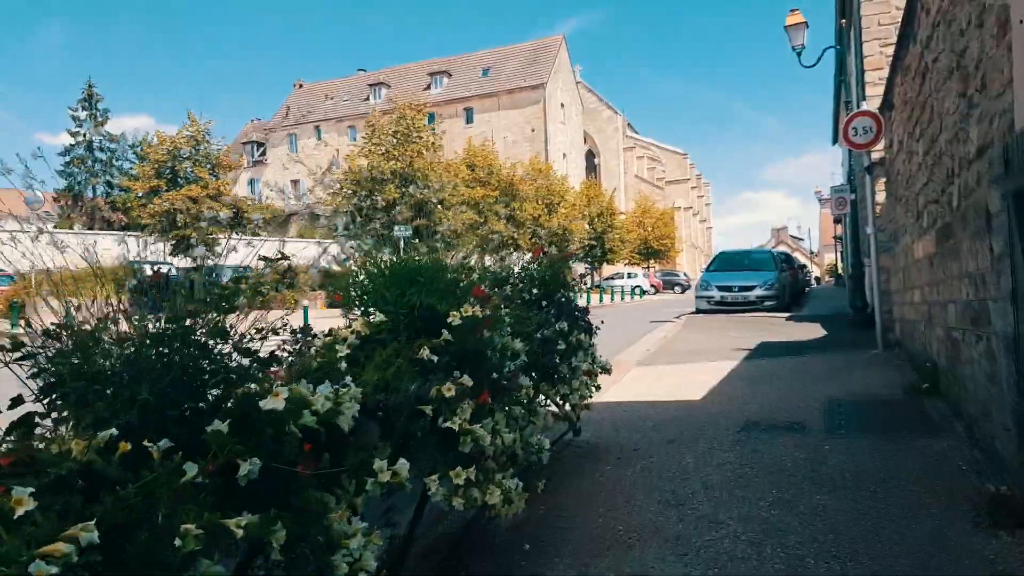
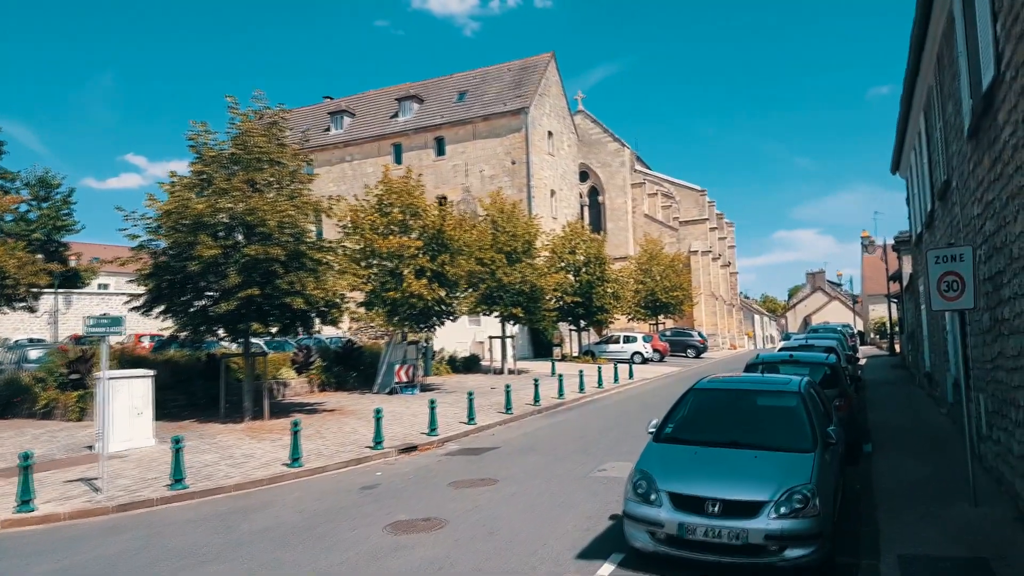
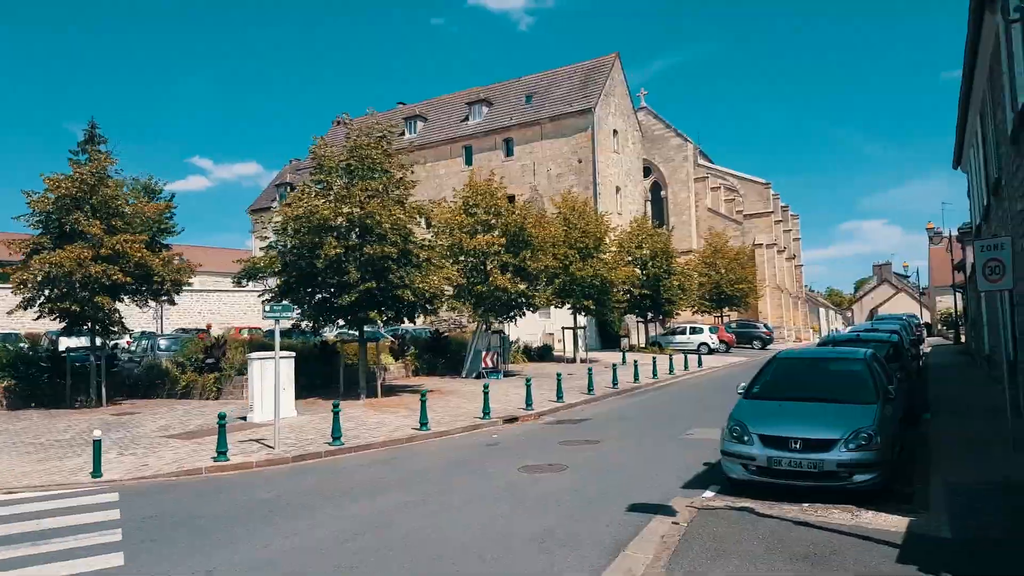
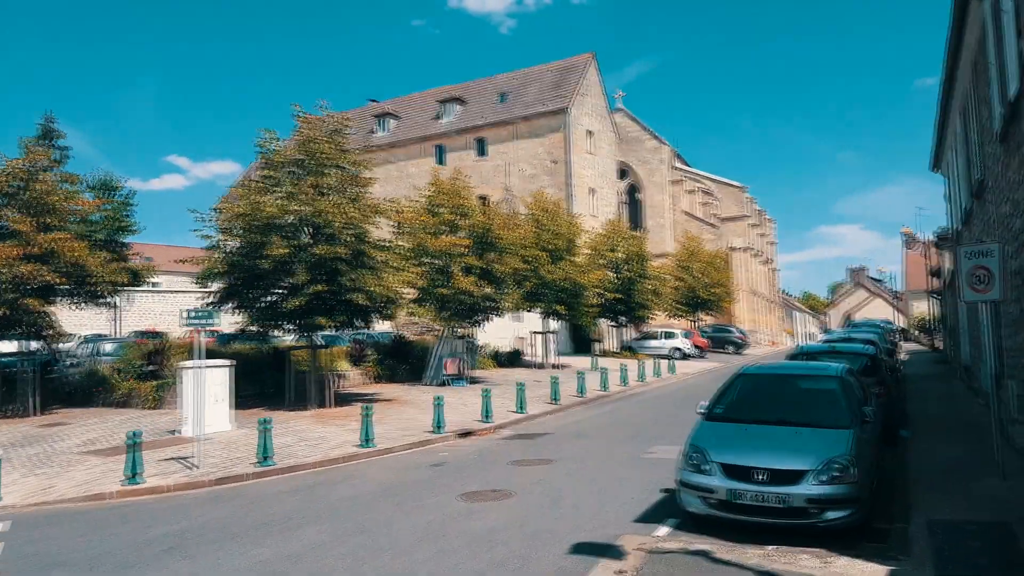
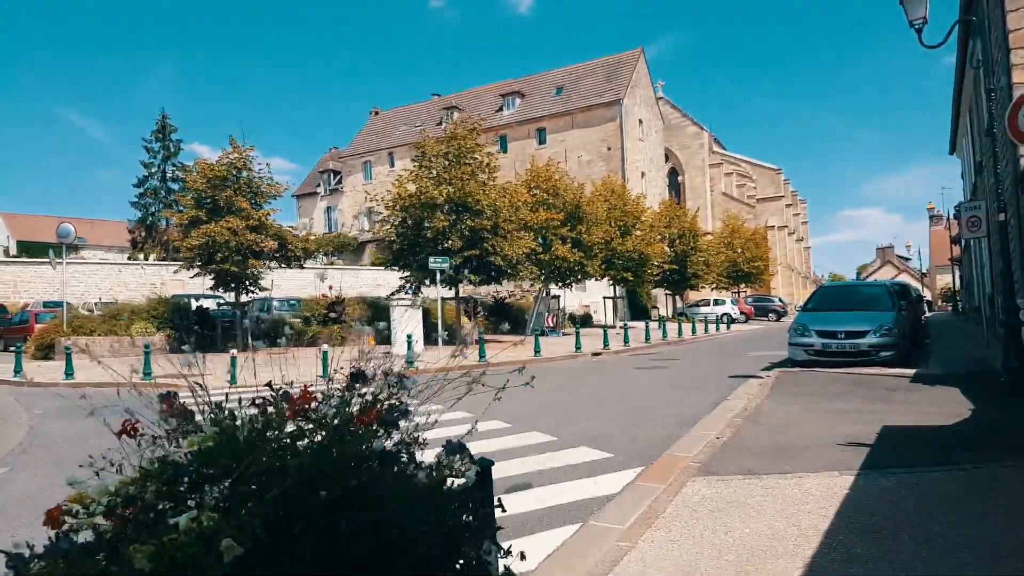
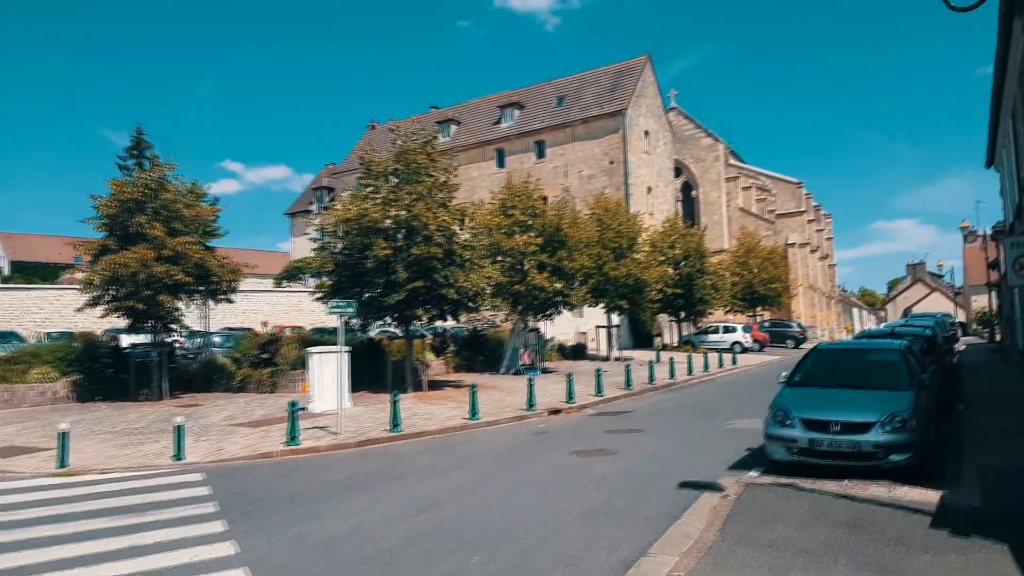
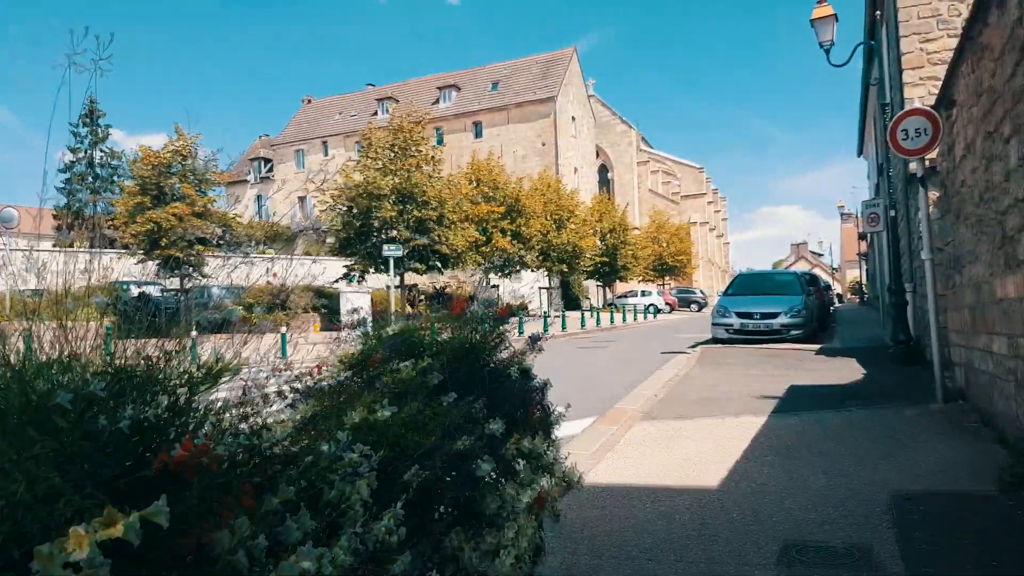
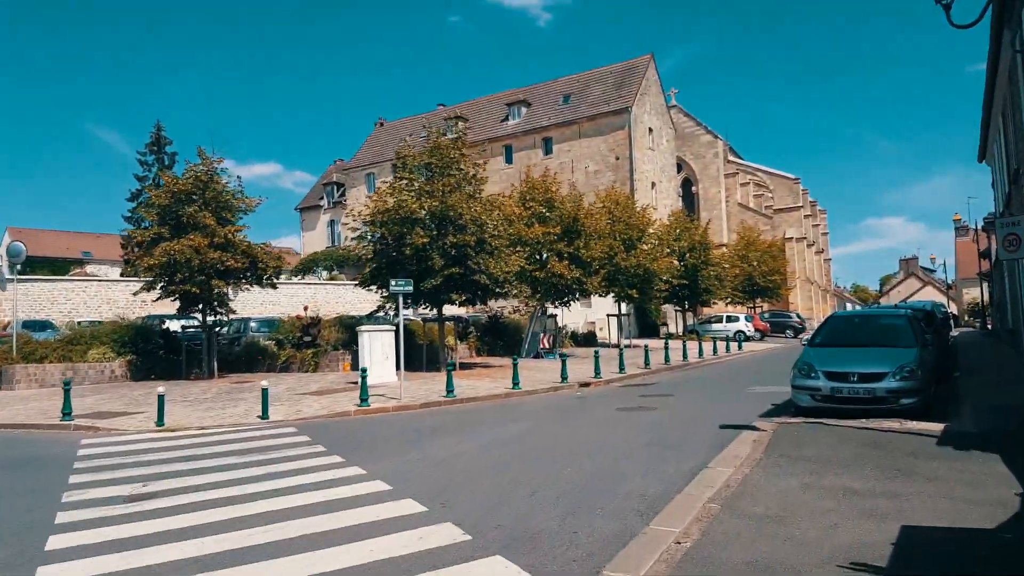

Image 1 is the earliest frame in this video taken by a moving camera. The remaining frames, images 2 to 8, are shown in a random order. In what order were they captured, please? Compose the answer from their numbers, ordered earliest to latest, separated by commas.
7, 5, 8, 6, 3, 4, 2
